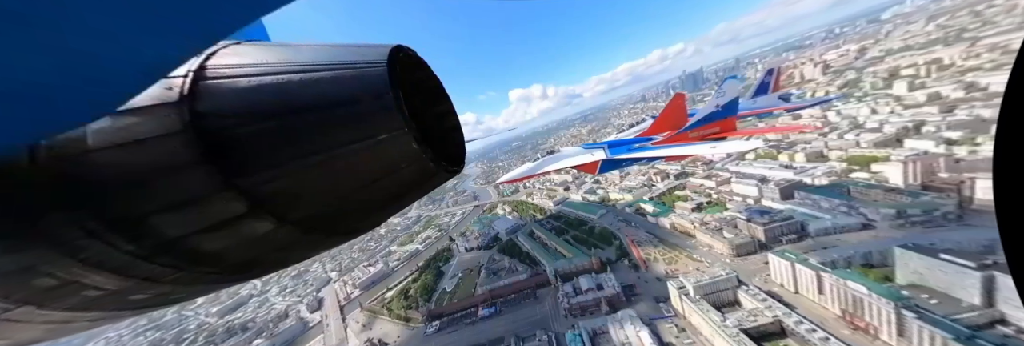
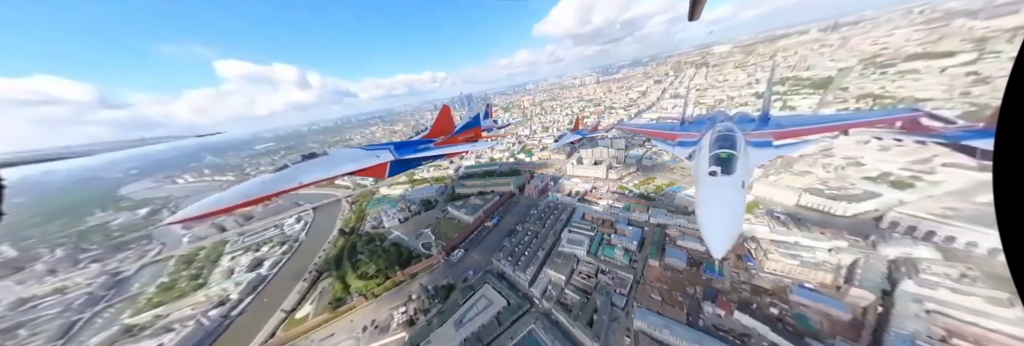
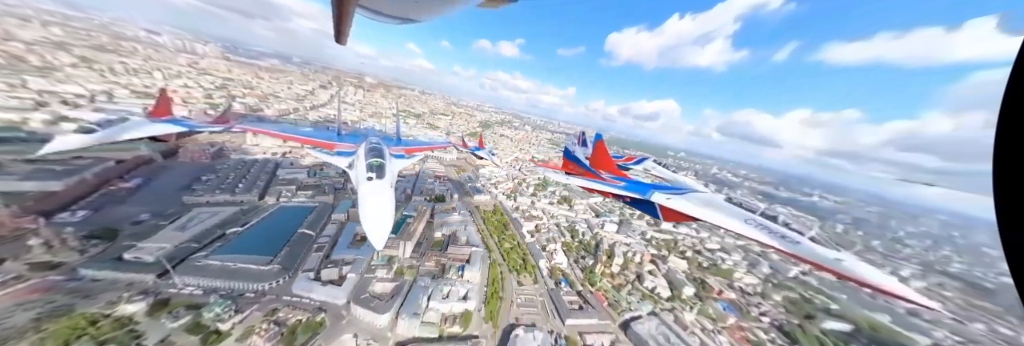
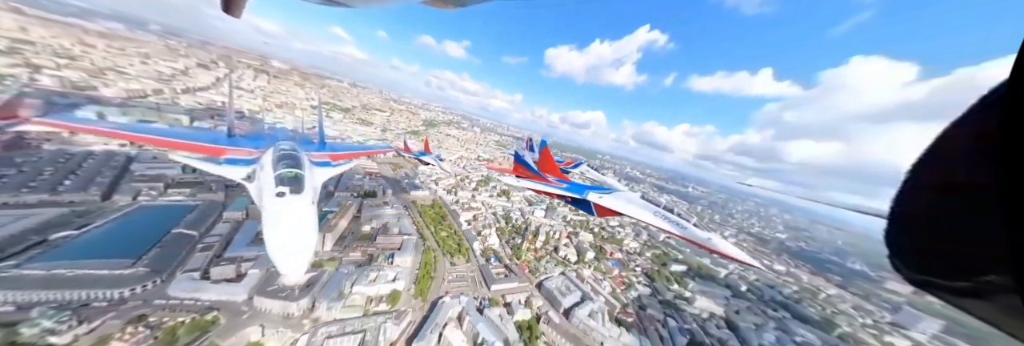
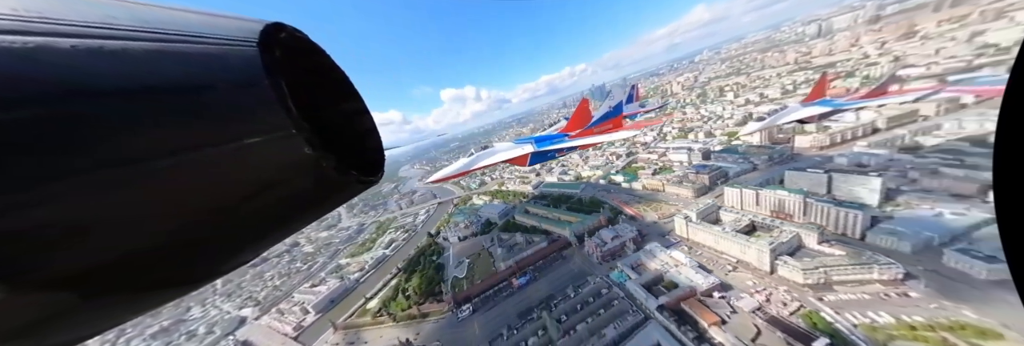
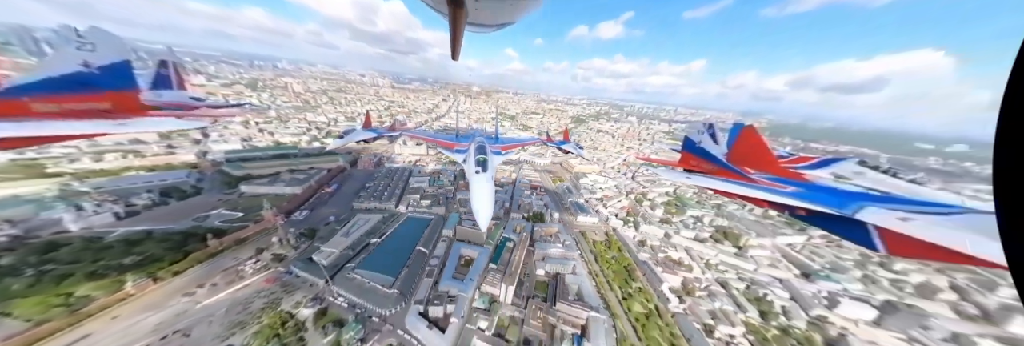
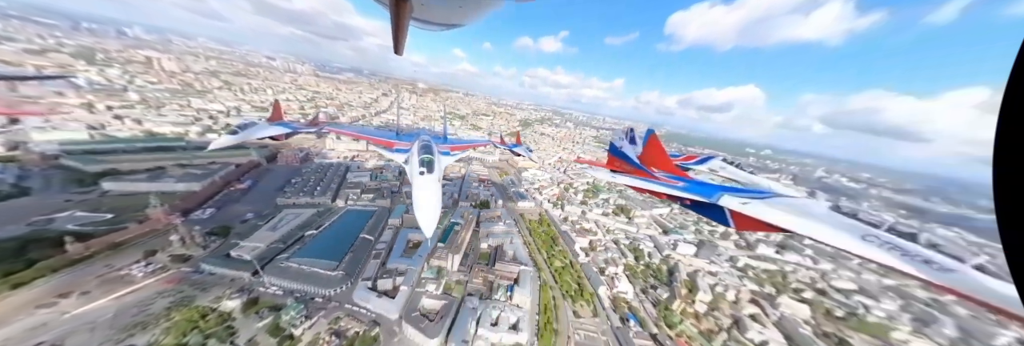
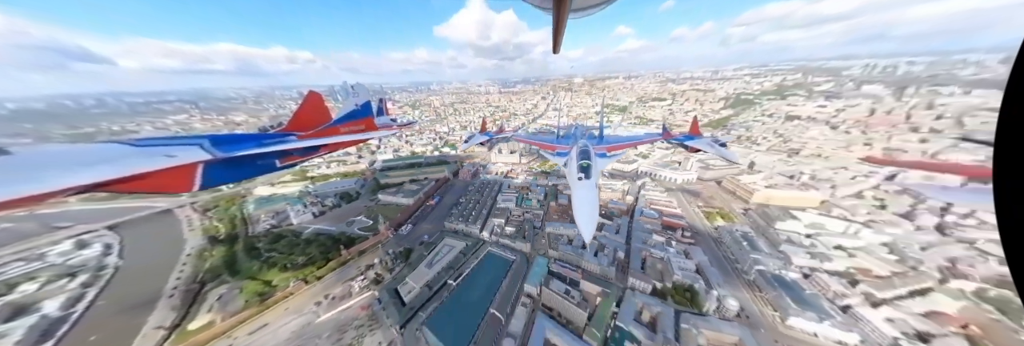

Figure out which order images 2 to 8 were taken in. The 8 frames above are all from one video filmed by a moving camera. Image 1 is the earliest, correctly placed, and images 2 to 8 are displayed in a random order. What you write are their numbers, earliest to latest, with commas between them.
5, 2, 8, 6, 7, 3, 4
